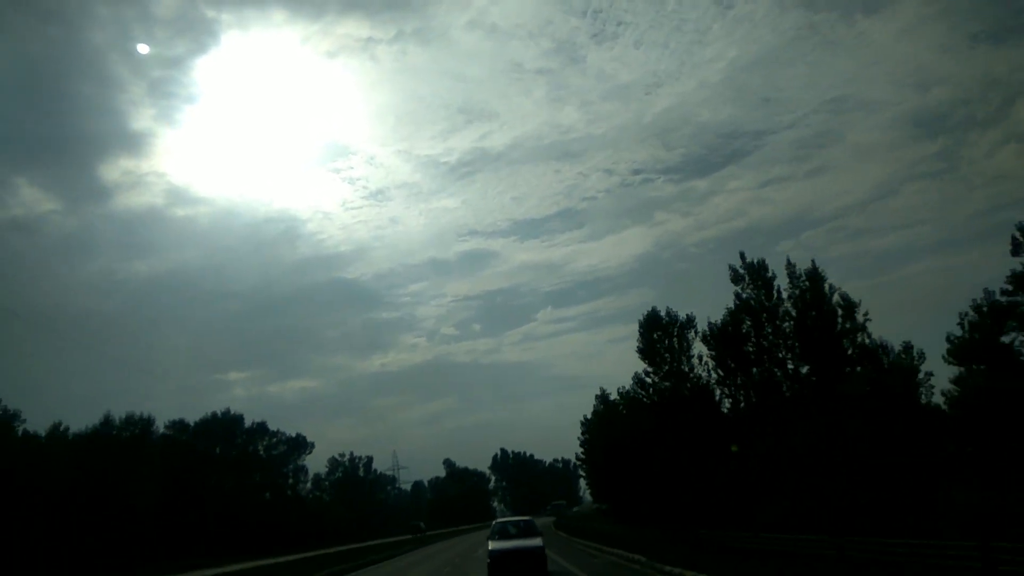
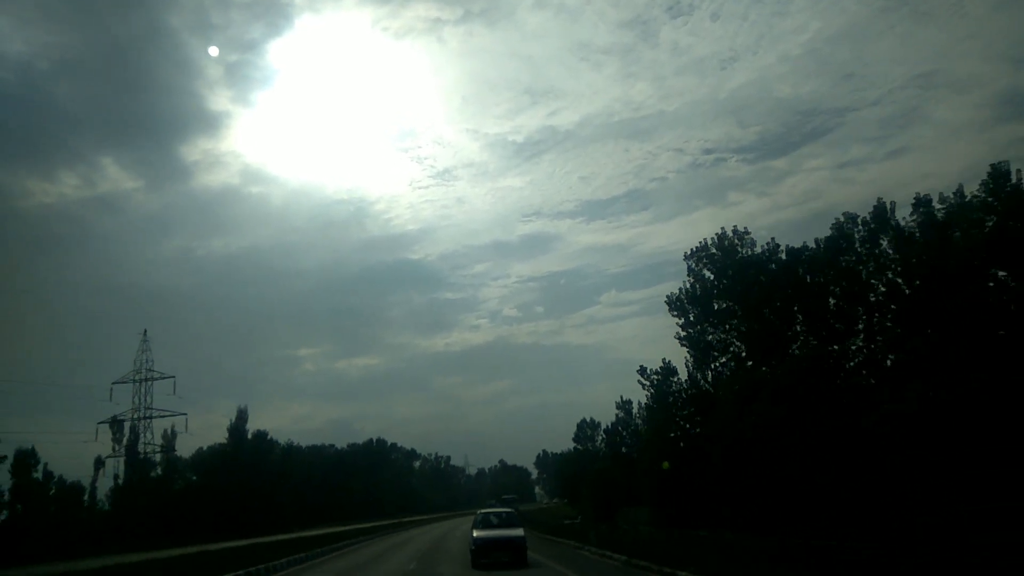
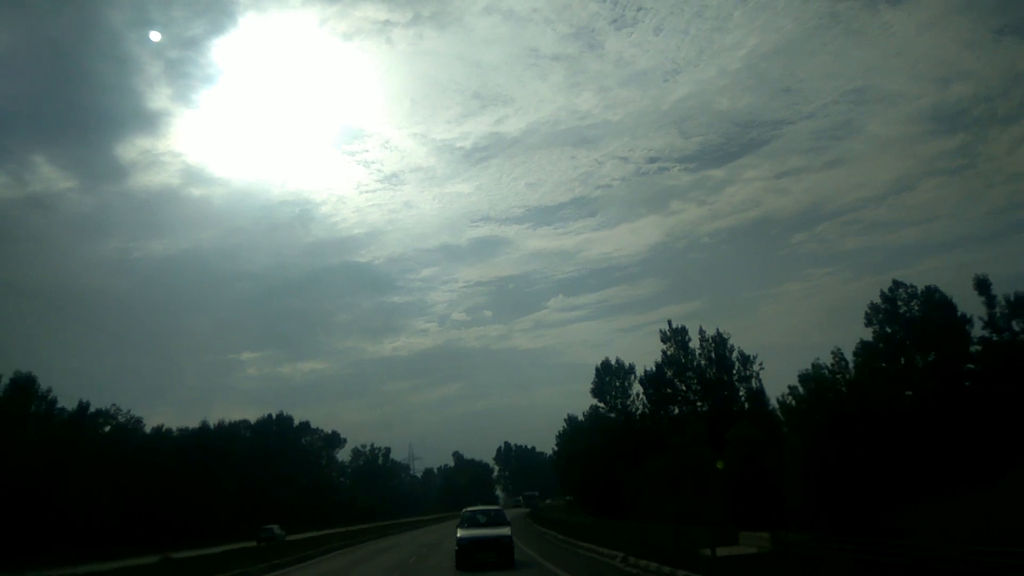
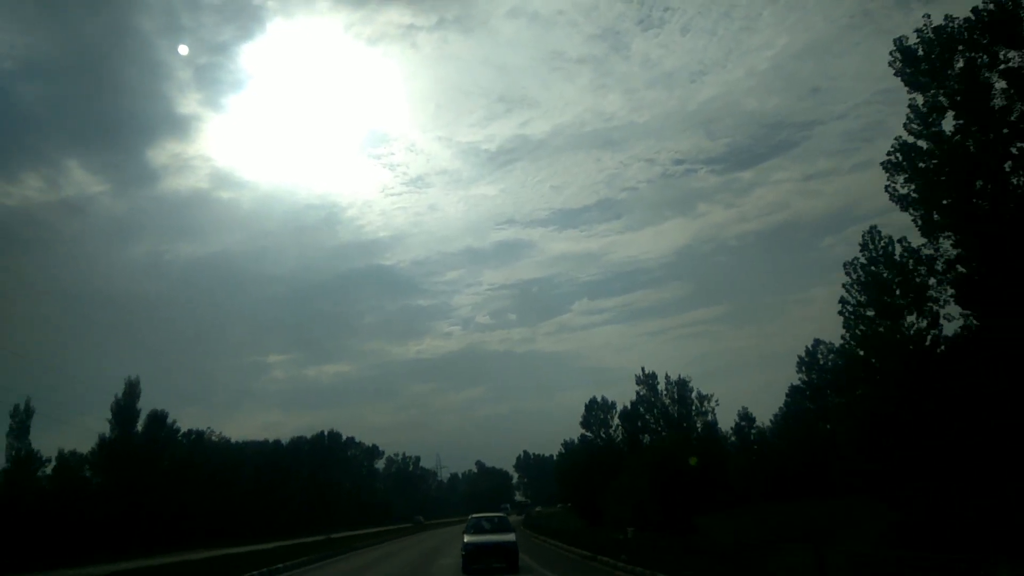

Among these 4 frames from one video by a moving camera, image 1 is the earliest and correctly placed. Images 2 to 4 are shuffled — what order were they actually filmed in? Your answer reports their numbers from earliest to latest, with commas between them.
3, 4, 2
